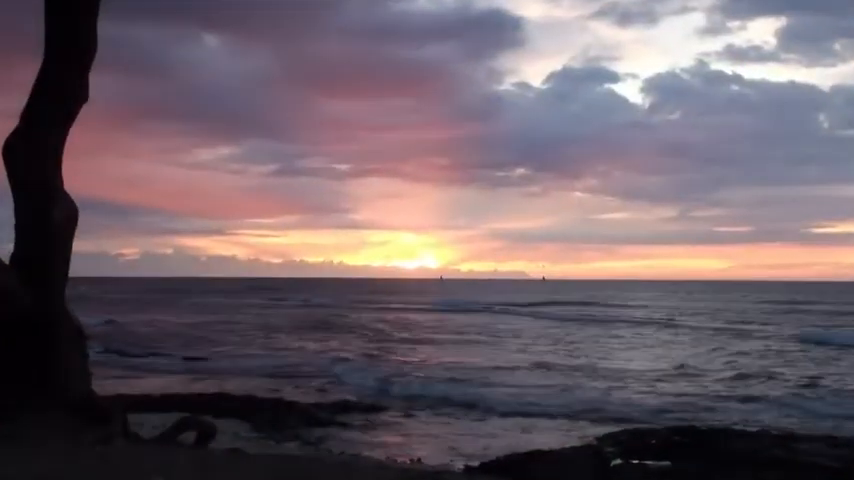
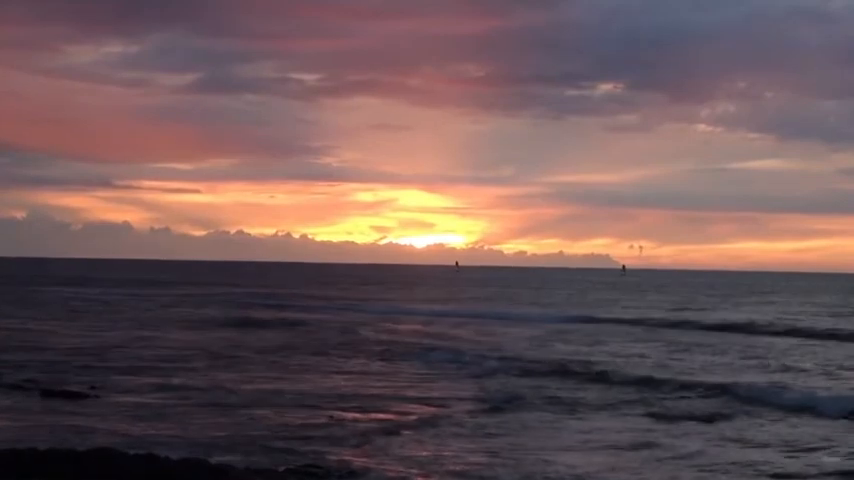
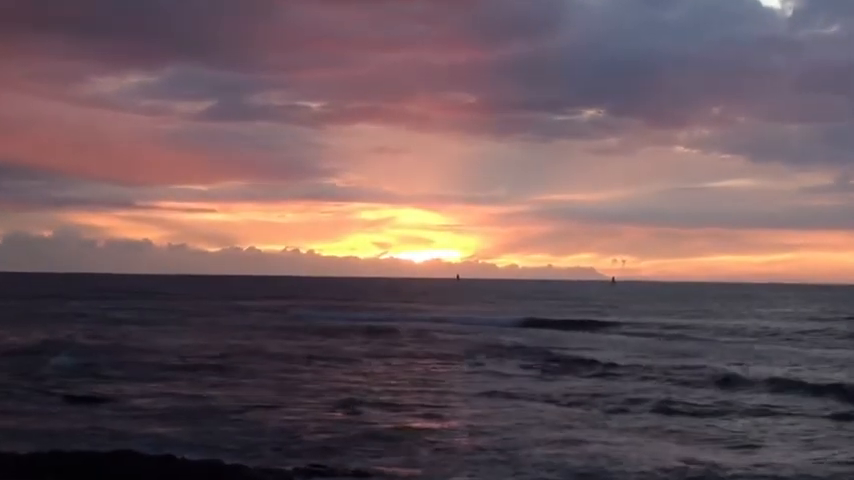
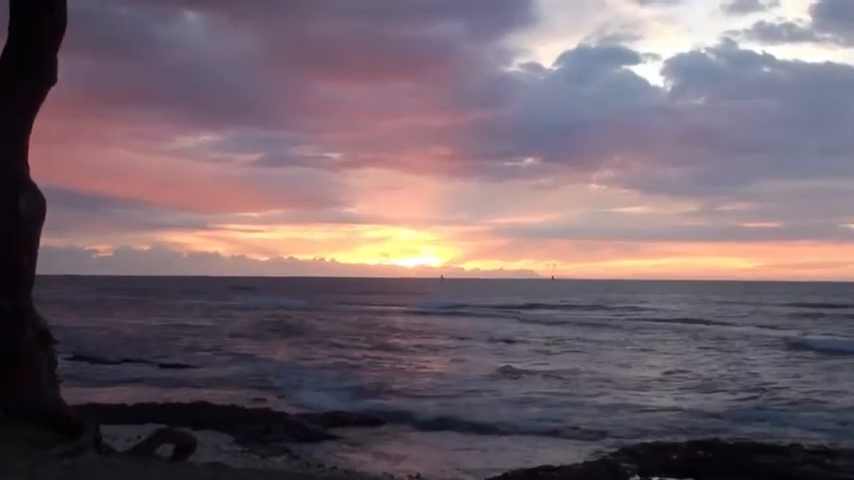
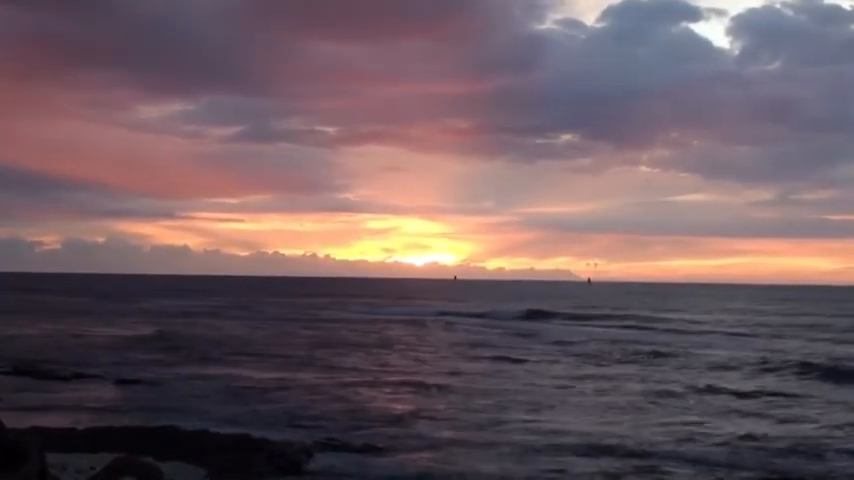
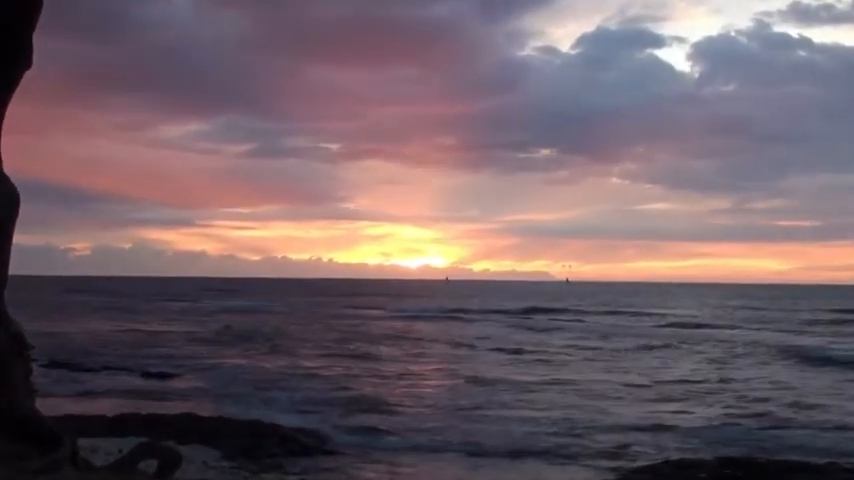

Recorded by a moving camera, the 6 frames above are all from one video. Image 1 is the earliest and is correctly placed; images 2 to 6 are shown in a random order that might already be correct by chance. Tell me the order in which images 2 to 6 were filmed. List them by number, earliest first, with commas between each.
4, 6, 5, 3, 2
